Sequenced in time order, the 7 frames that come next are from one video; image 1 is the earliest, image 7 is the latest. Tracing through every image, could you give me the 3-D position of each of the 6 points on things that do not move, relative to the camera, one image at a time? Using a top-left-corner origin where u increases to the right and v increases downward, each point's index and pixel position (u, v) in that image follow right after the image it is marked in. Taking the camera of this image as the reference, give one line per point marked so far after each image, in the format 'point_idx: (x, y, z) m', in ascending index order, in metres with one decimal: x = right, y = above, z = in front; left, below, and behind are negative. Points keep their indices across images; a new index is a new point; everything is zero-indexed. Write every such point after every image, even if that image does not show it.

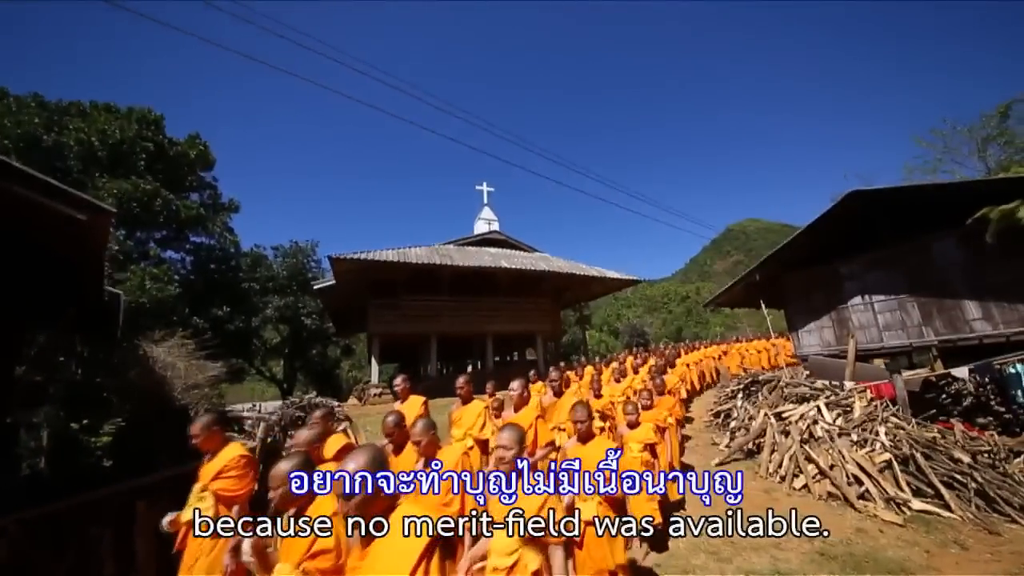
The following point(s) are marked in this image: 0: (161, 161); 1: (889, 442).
0: (-12.1, +4.5, +16.5) m
1: (+6.5, -2.6, +8.2) m
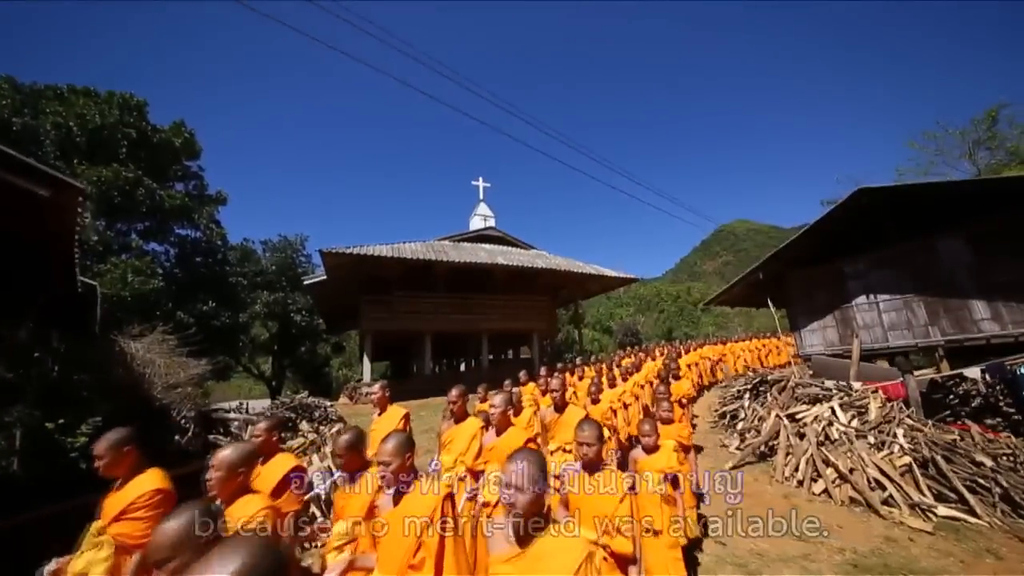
0: (-12.1, +4.6, +15.8) m
1: (+6.5, -2.6, +7.9) m
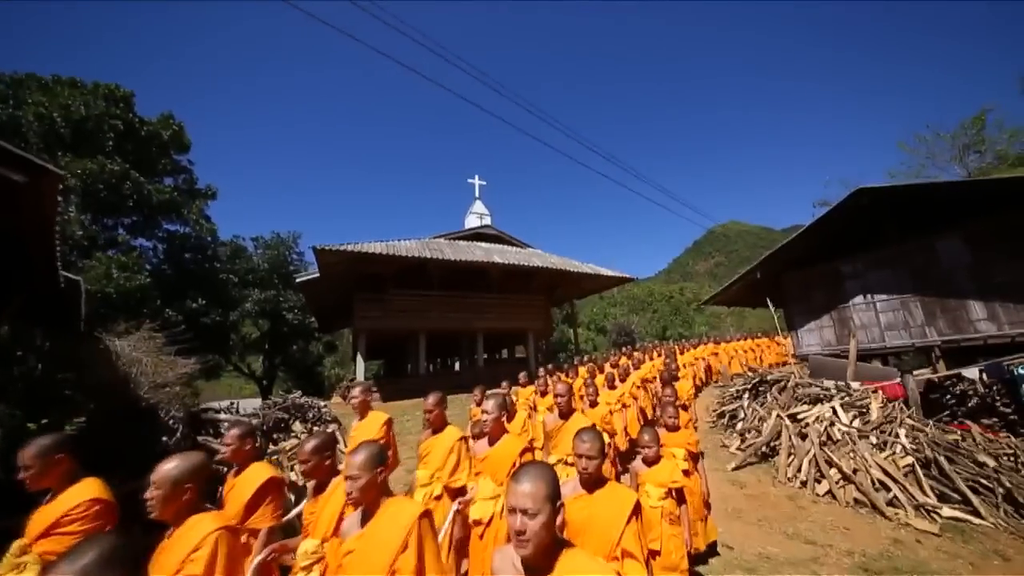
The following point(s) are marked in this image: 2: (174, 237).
0: (-12.3, +4.7, +15.4) m
1: (+6.5, -2.5, +7.9) m
2: (-11.5, +1.7, +16.3) m
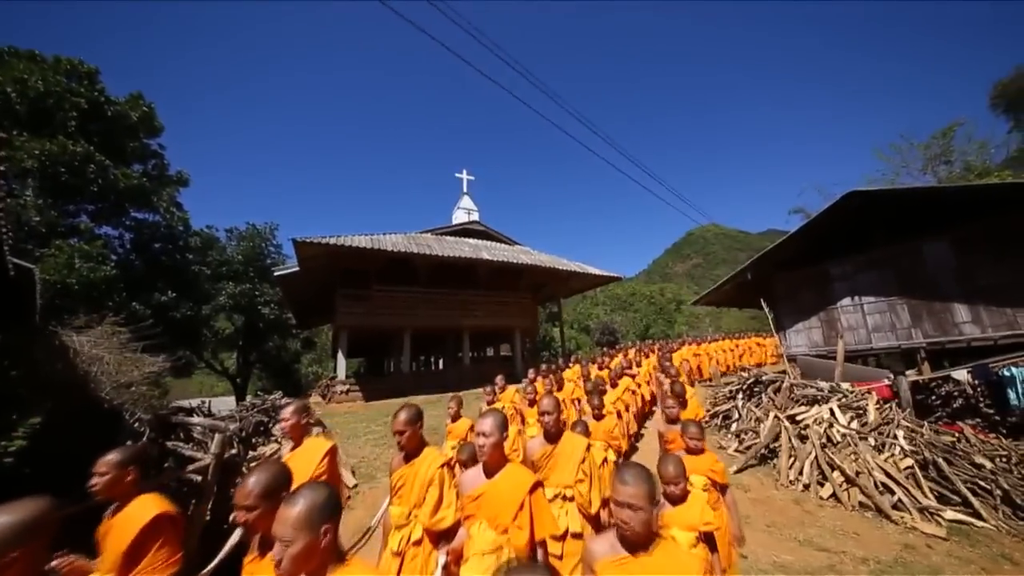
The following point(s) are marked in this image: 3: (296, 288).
0: (-12.6, +5.0, +14.5) m
1: (+6.4, -2.6, +7.8) m
2: (-11.9, +2.0, +15.4) m
3: (-7.3, 0.0, +16.3) m
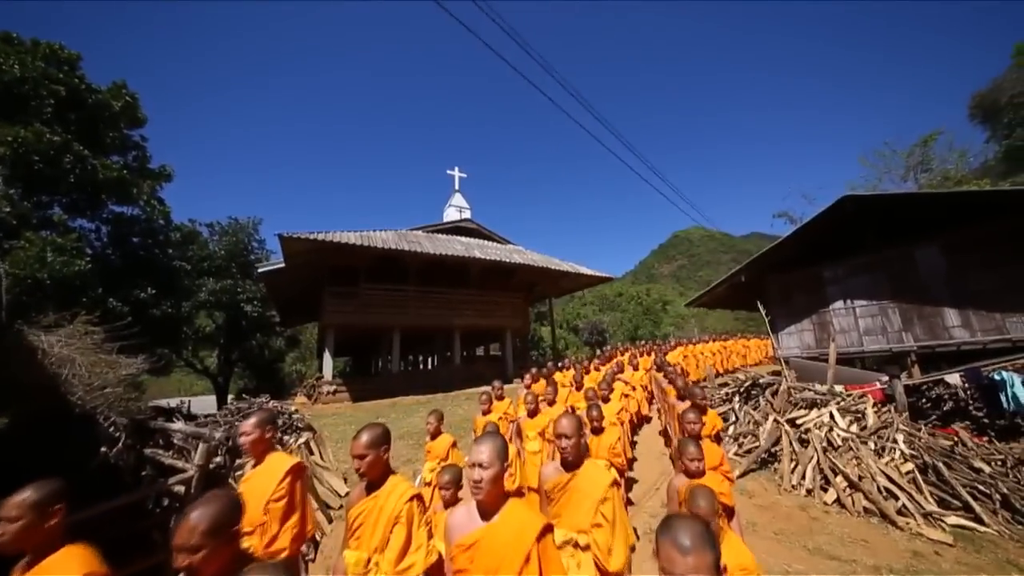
0: (-12.7, +5.1, +13.9) m
1: (+6.4, -2.6, +7.7) m
2: (-12.1, +2.1, +14.8) m
3: (-7.6, +0.1, +15.8) m
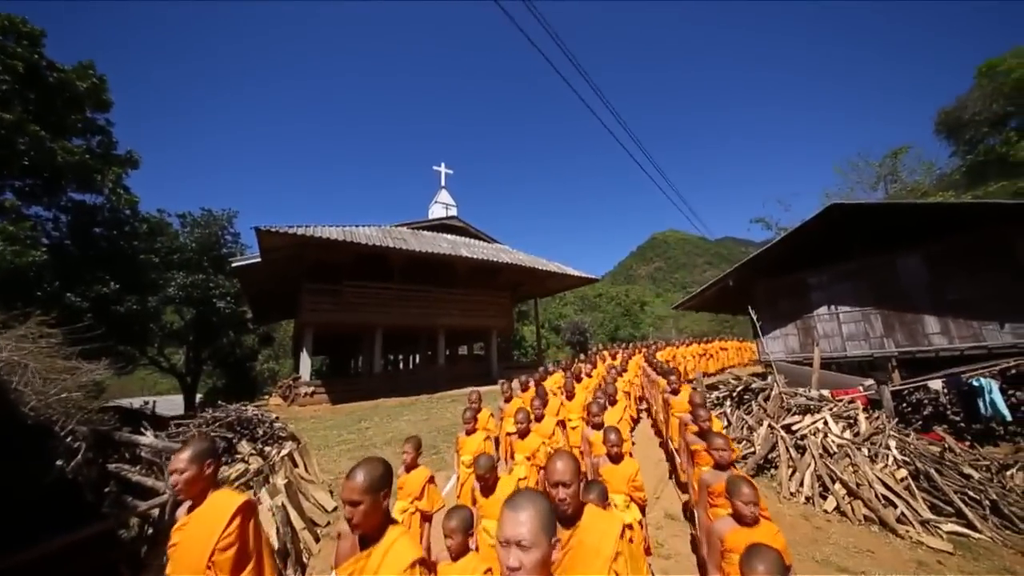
0: (-13.0, +5.3, +12.9) m
1: (+6.3, -2.7, +7.7) m
2: (-12.5, +2.3, +13.9) m
3: (-8.0, +0.2, +15.1) m
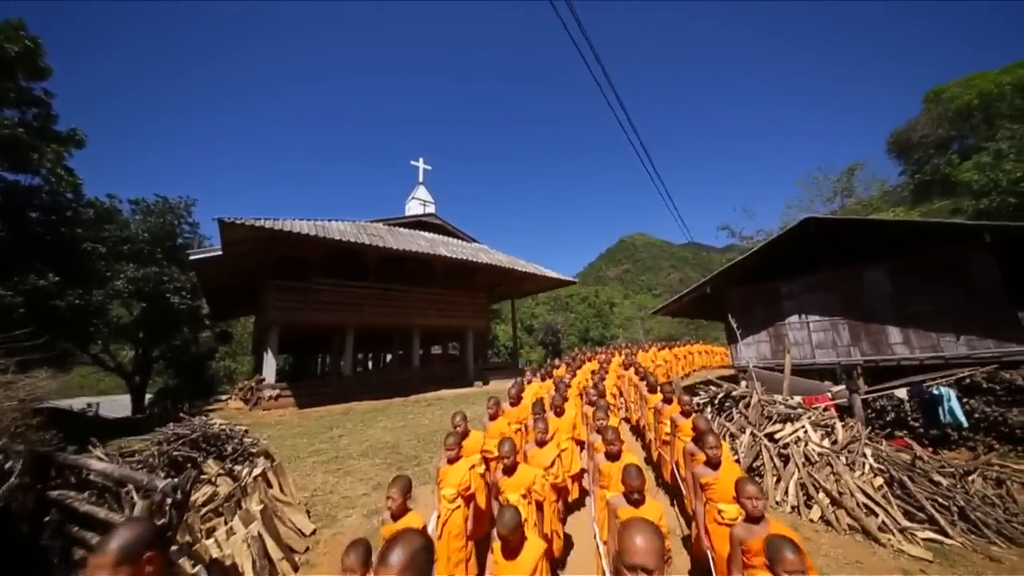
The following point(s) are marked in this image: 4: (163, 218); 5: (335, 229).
0: (-13.4, +5.6, +11.6) m
1: (+6.0, -2.9, +7.8) m
2: (-13.0, +2.6, +12.6) m
3: (-8.7, +0.4, +14.2) m
4: (-13.6, +2.7, +18.7) m
5: (-4.9, +1.6, +13.1) m
